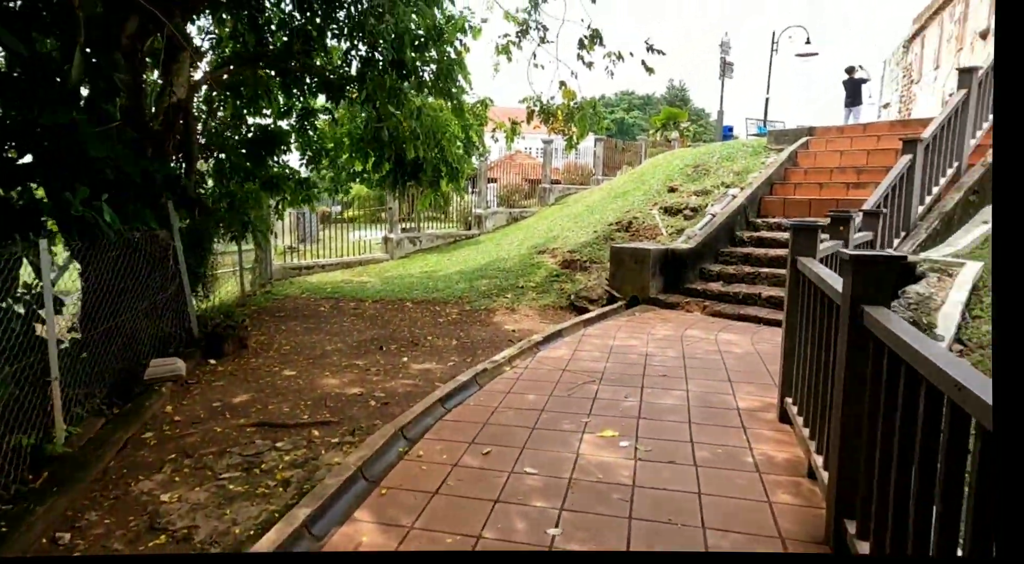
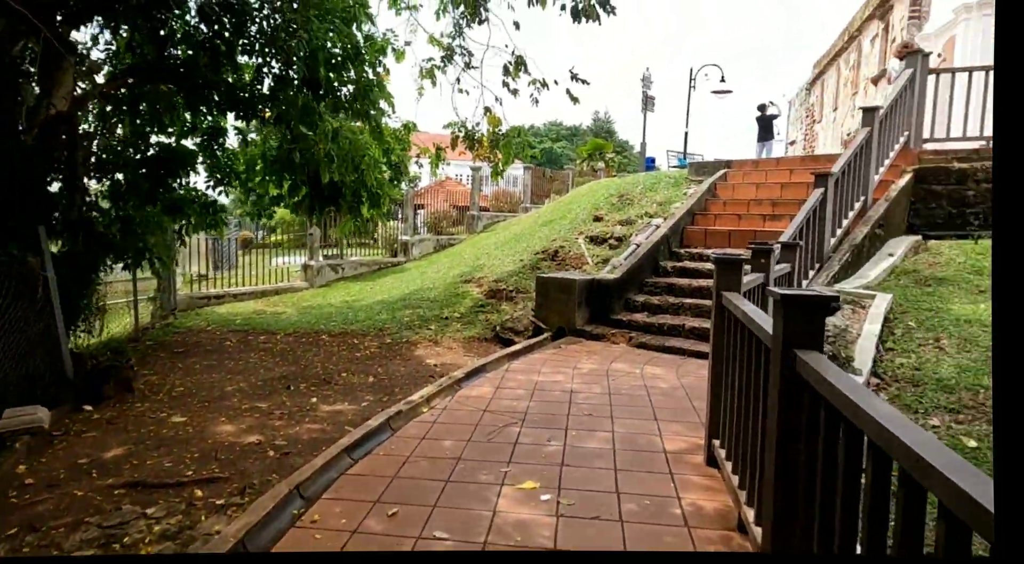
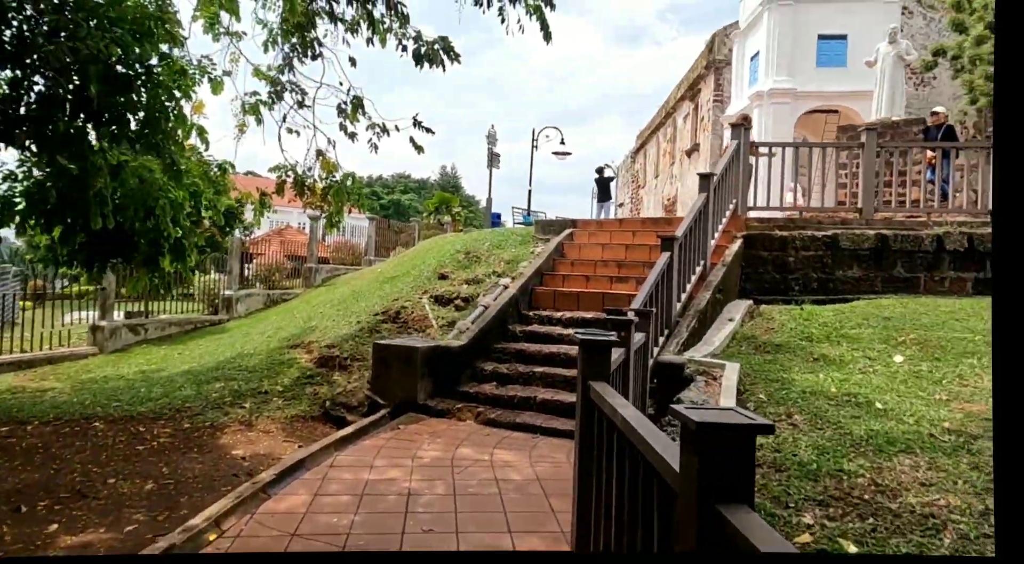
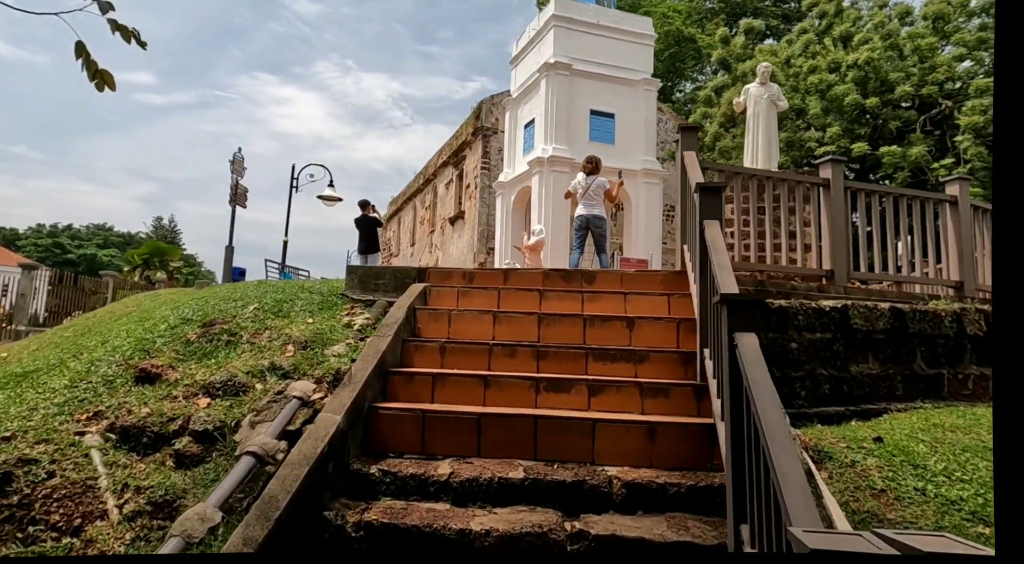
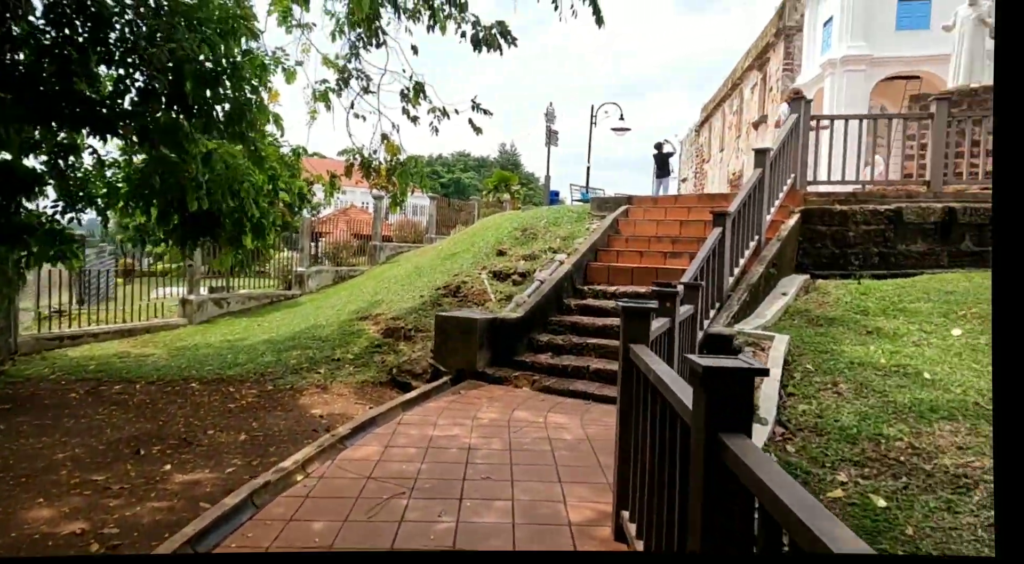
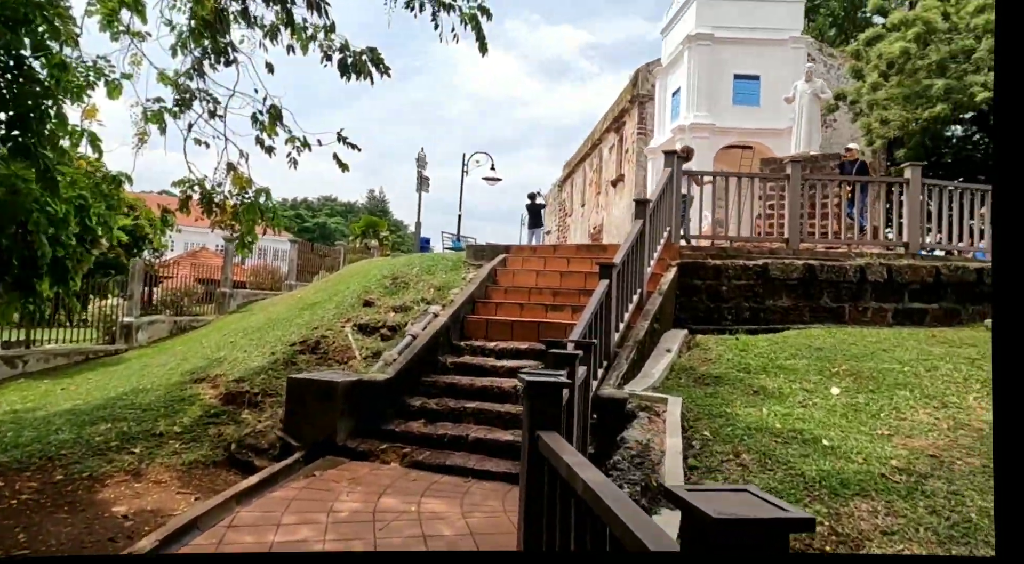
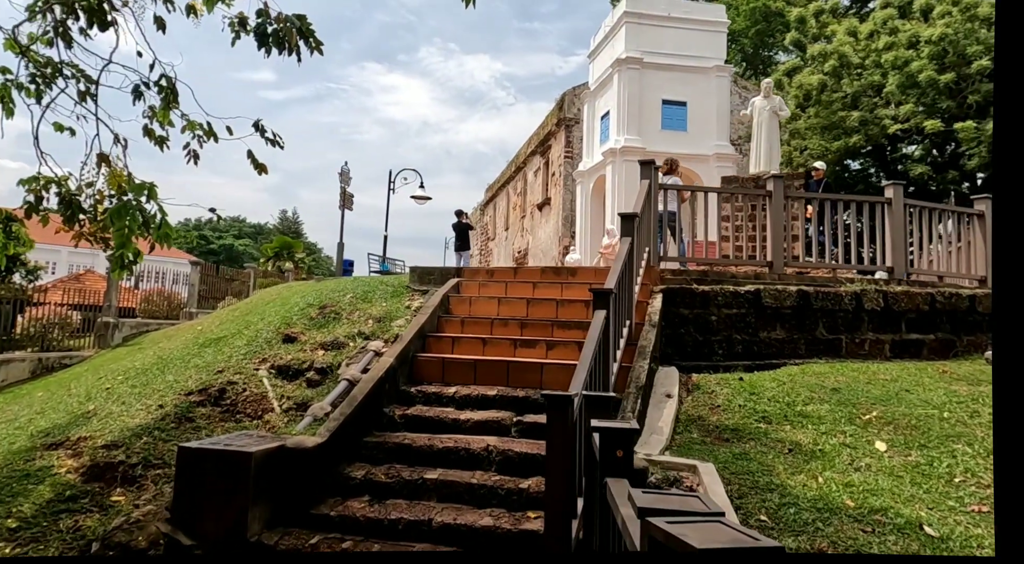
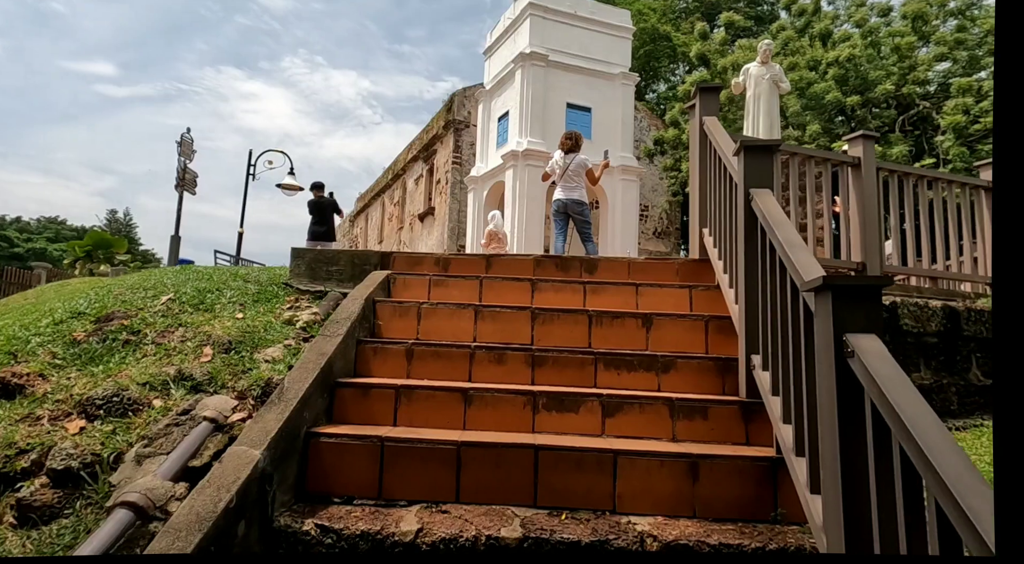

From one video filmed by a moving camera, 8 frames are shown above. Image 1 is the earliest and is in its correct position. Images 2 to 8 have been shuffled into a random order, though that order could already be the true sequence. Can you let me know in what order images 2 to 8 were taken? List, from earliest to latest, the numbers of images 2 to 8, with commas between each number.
2, 5, 3, 6, 7, 4, 8
